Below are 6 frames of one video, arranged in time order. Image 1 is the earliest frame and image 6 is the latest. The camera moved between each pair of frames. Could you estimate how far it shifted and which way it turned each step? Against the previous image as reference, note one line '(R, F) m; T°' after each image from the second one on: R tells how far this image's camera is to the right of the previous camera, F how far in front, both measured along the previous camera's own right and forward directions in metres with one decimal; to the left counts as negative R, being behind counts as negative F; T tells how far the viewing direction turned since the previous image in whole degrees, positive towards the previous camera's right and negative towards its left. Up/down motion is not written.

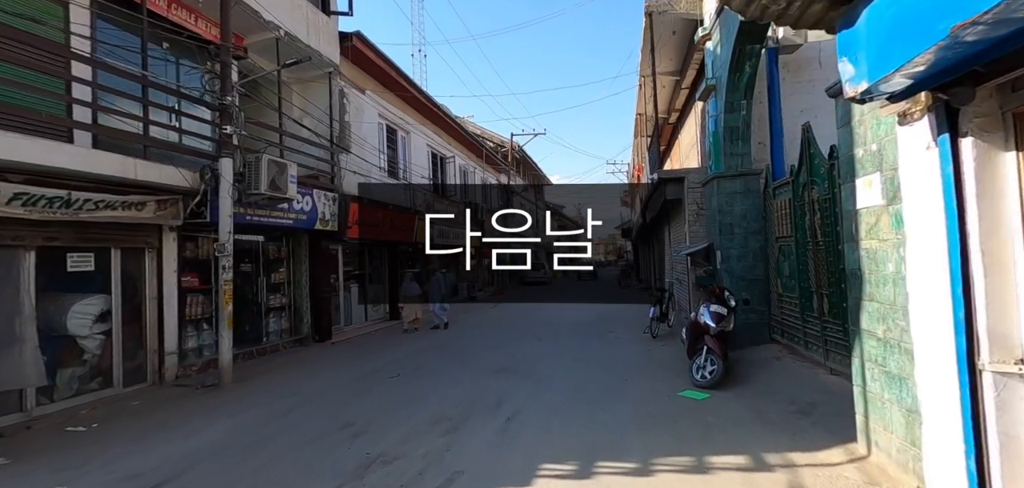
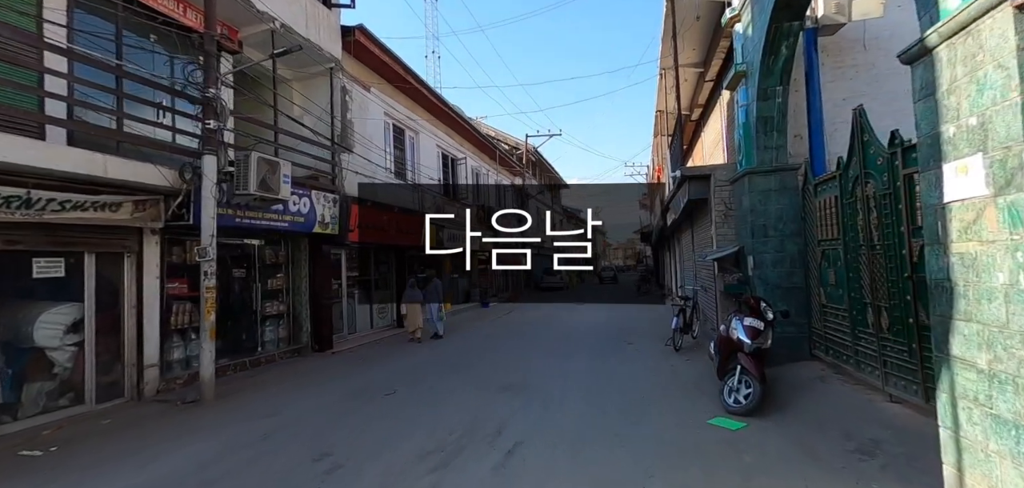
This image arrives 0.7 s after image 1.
(+0.1, +0.7) m; -2°
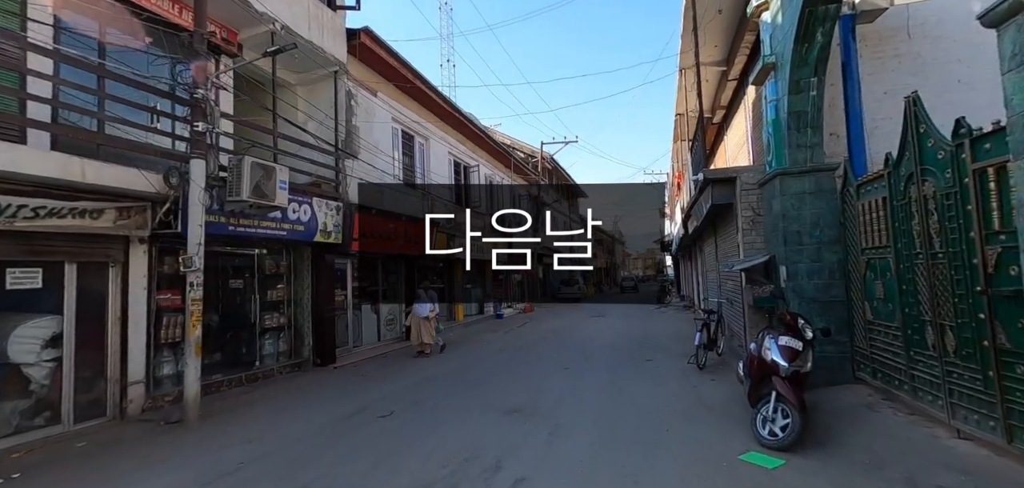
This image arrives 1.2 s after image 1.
(+0.2, +0.5) m; -2°
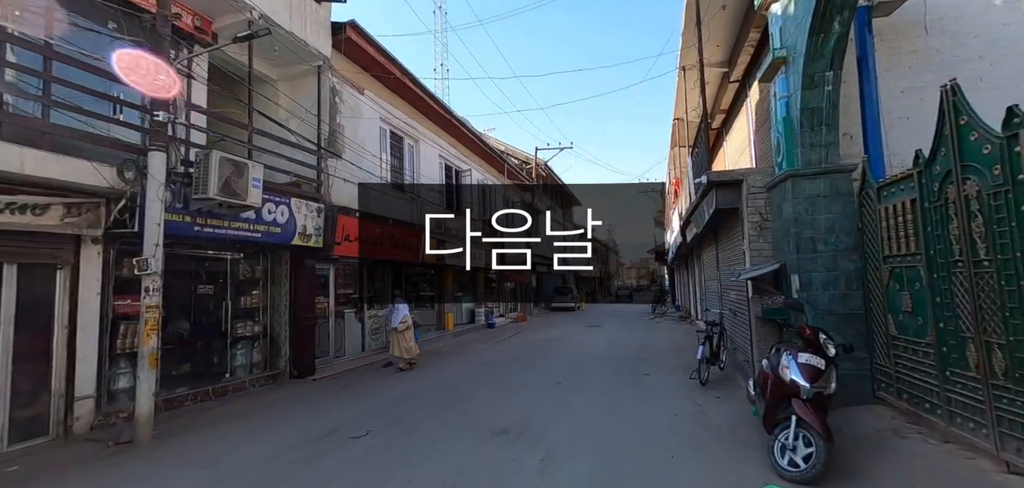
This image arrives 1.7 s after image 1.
(0.0, +0.5) m; +1°
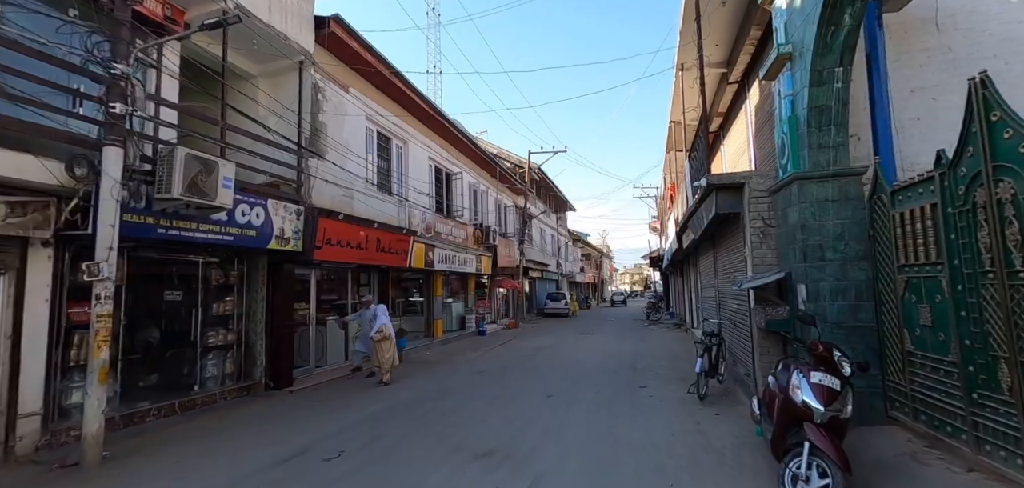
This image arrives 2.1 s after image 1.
(+0.1, +0.4) m; +1°
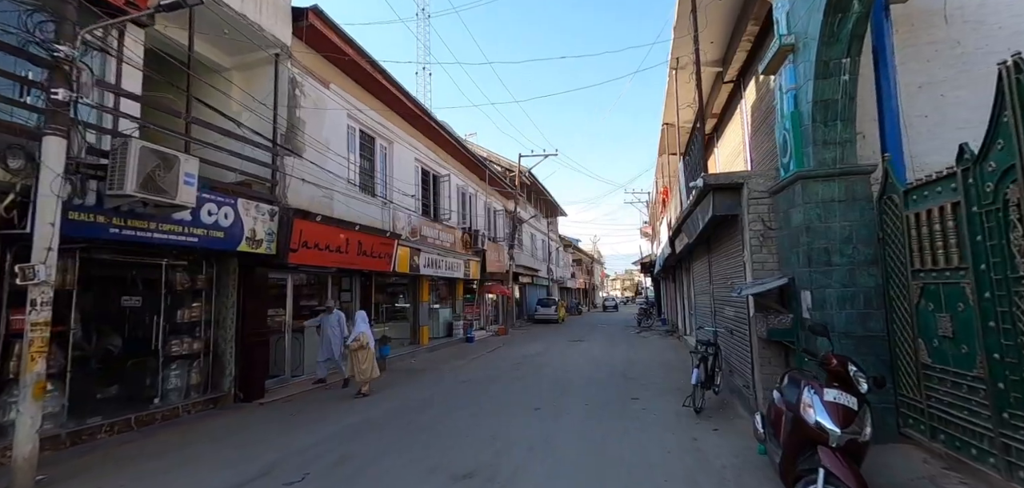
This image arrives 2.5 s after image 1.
(+0.1, +0.4) m; +1°
